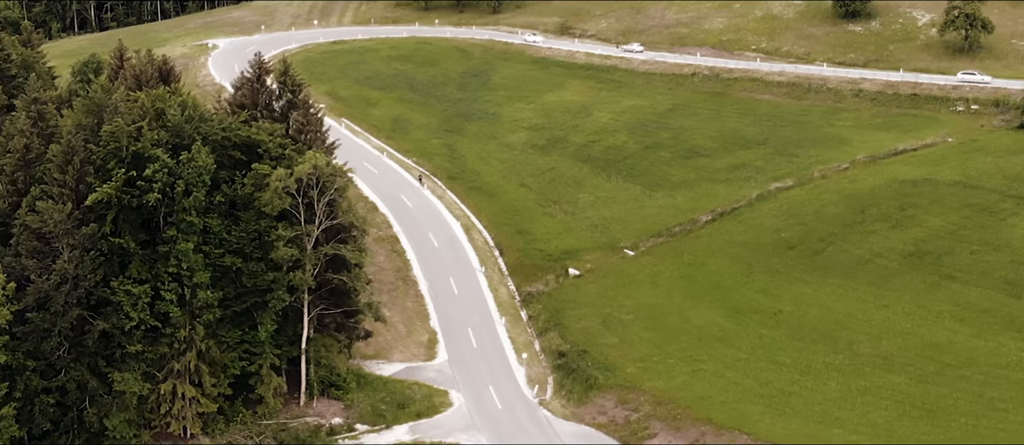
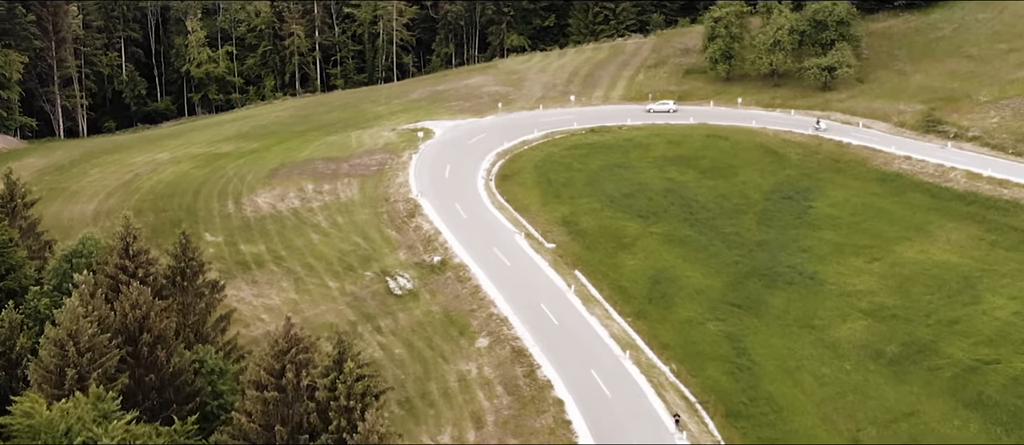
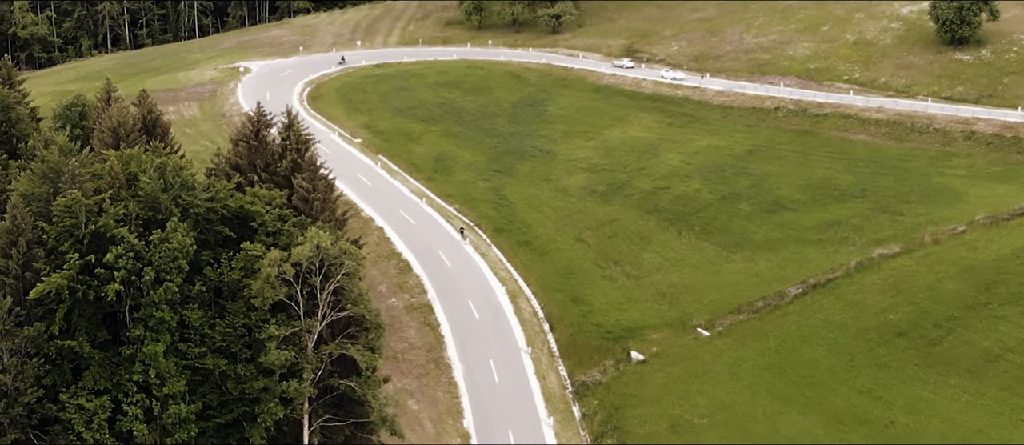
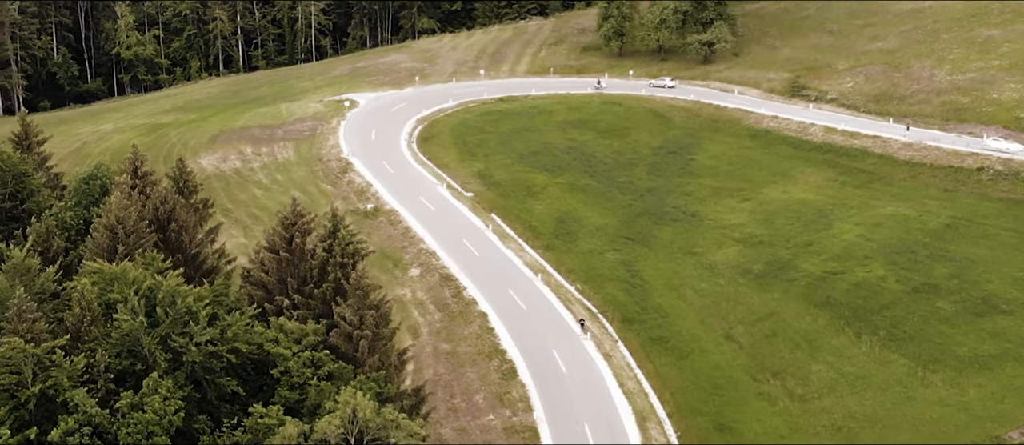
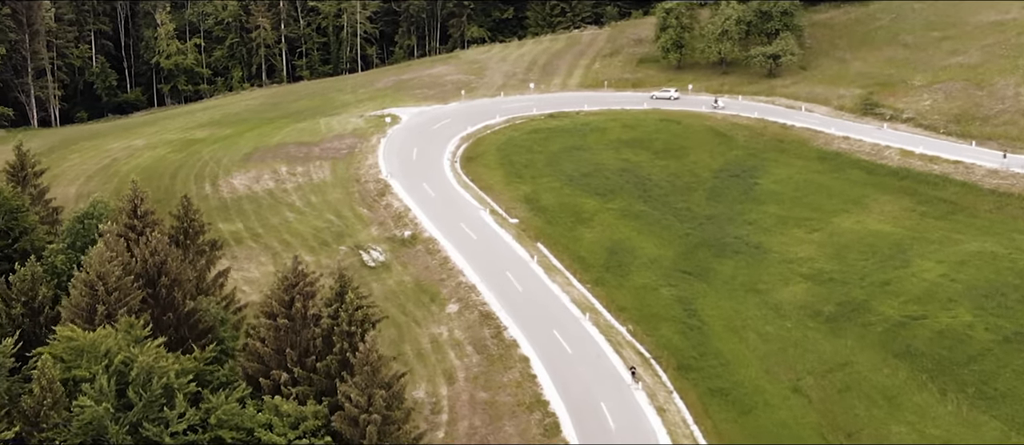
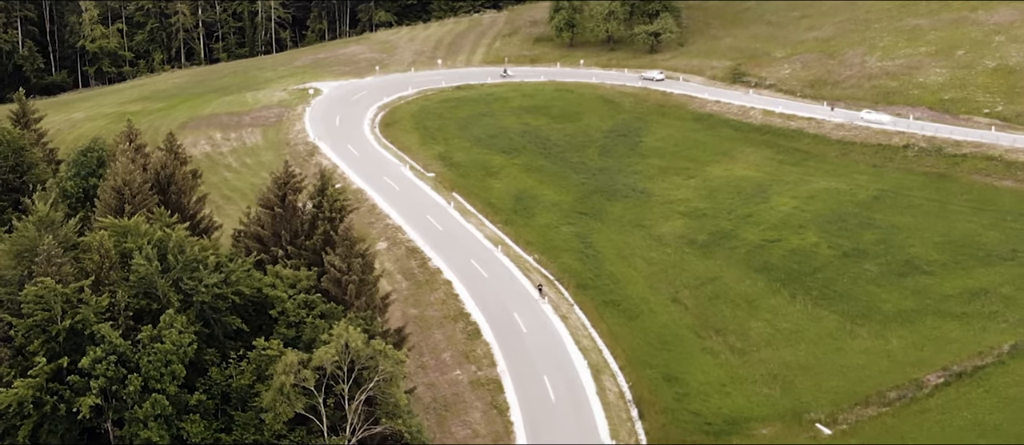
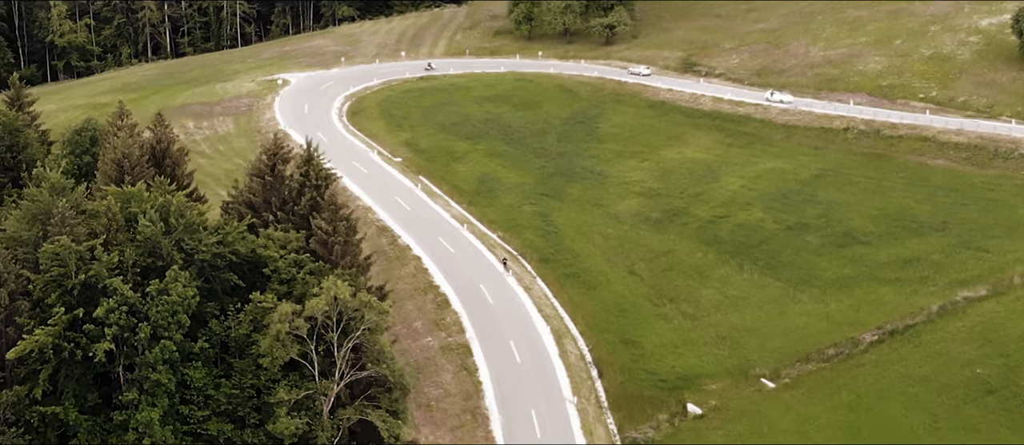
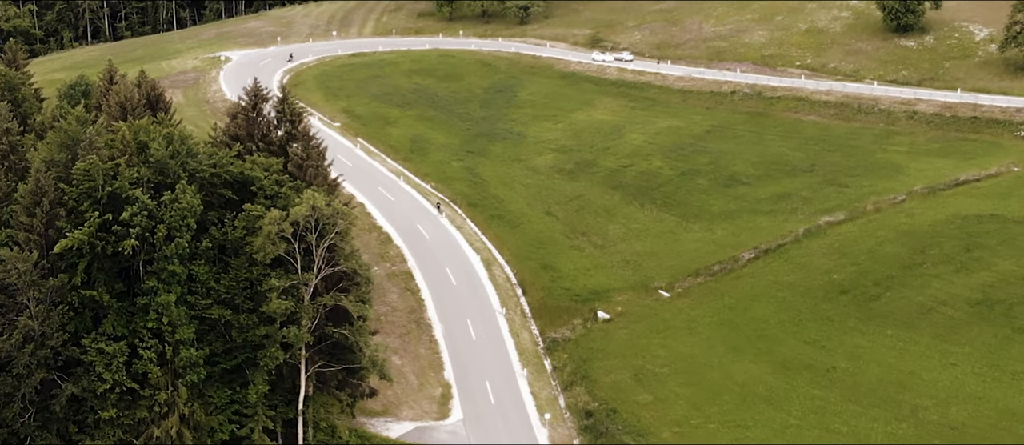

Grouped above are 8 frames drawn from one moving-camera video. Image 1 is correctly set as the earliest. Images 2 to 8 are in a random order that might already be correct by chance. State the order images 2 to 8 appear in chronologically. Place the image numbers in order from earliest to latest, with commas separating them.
8, 3, 7, 6, 4, 5, 2
